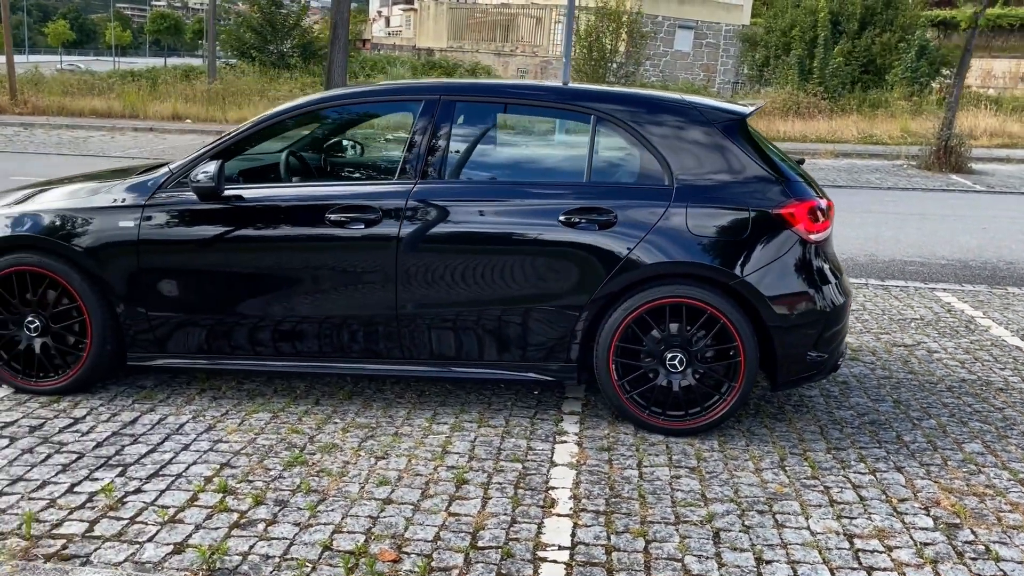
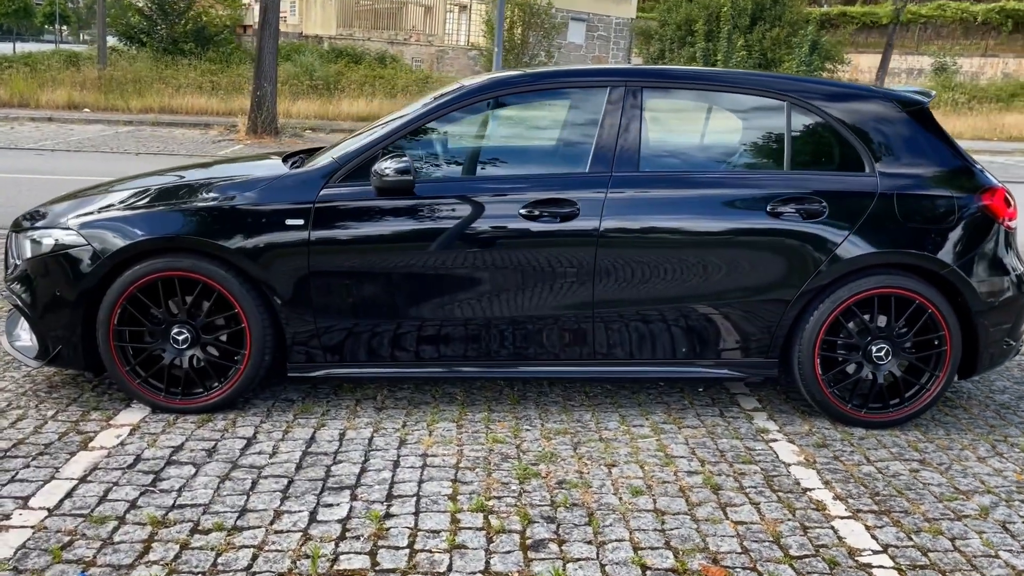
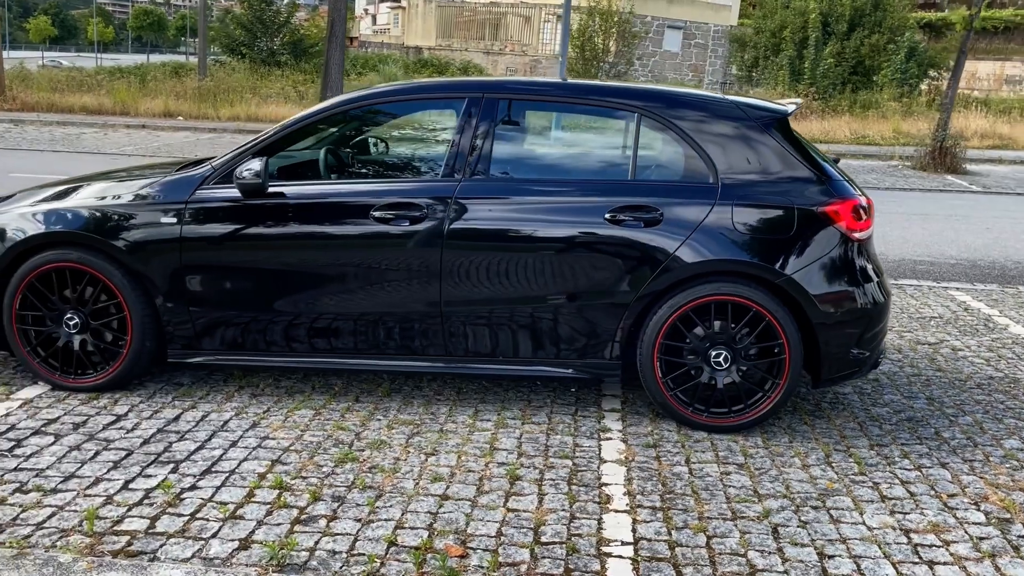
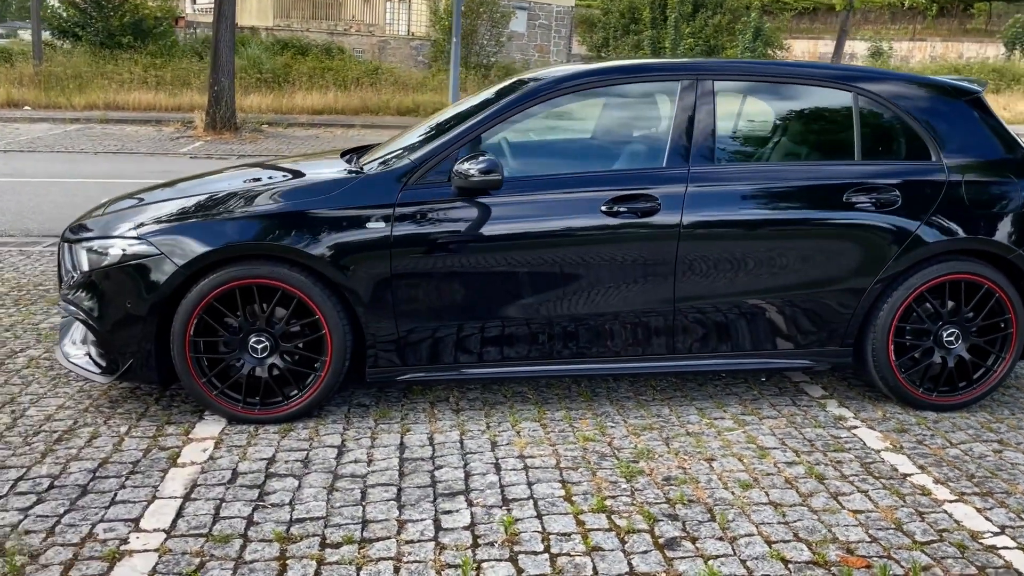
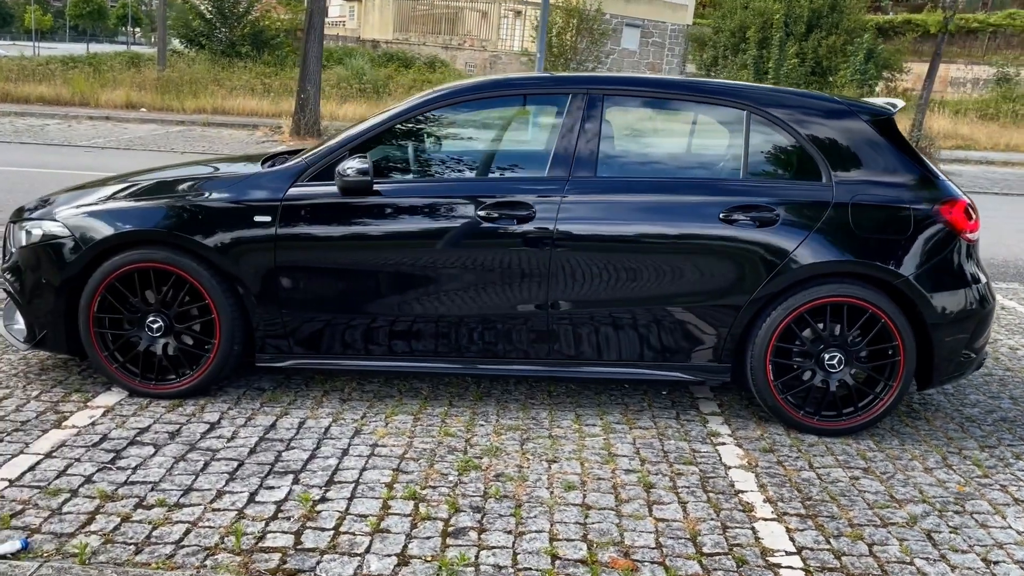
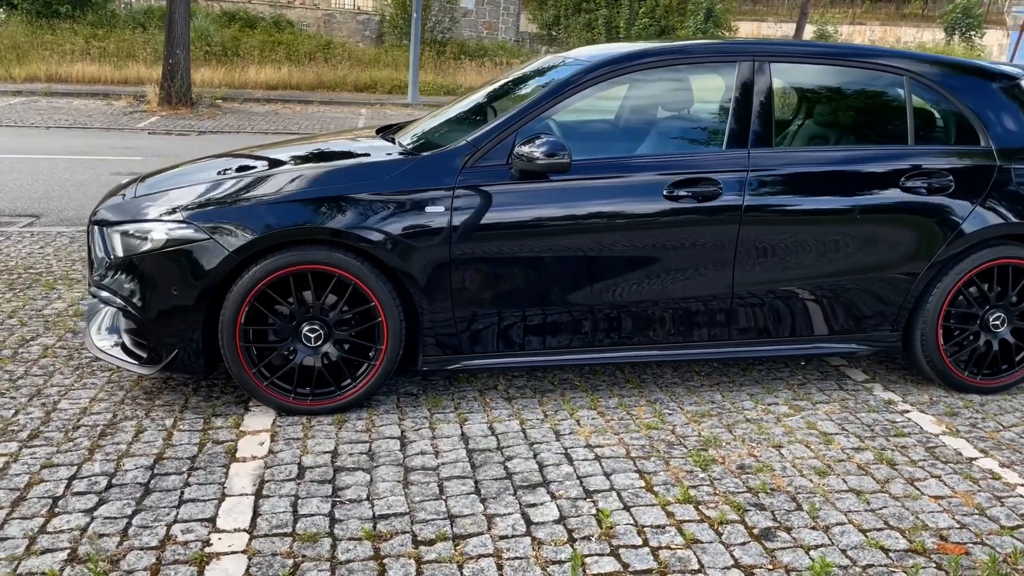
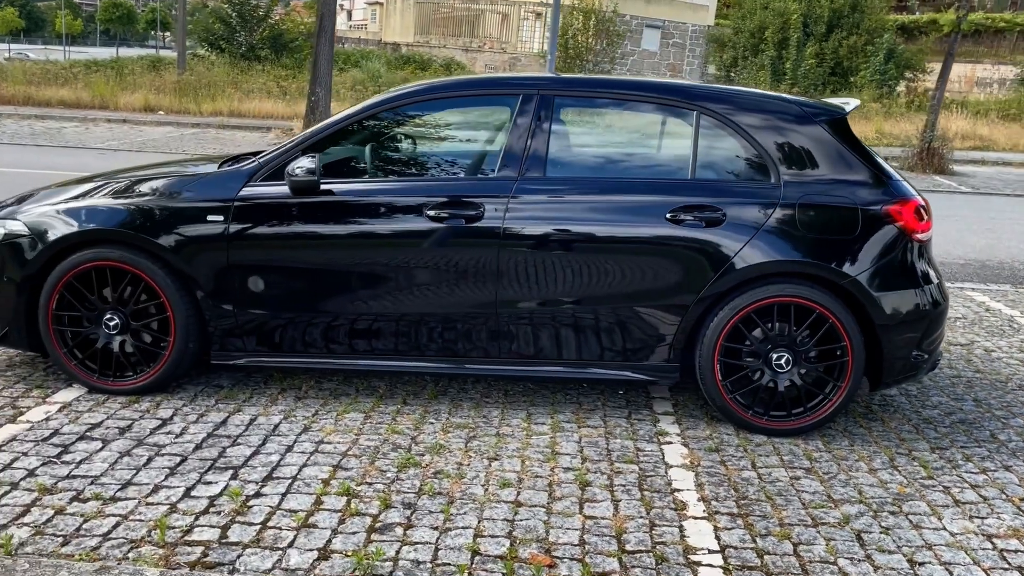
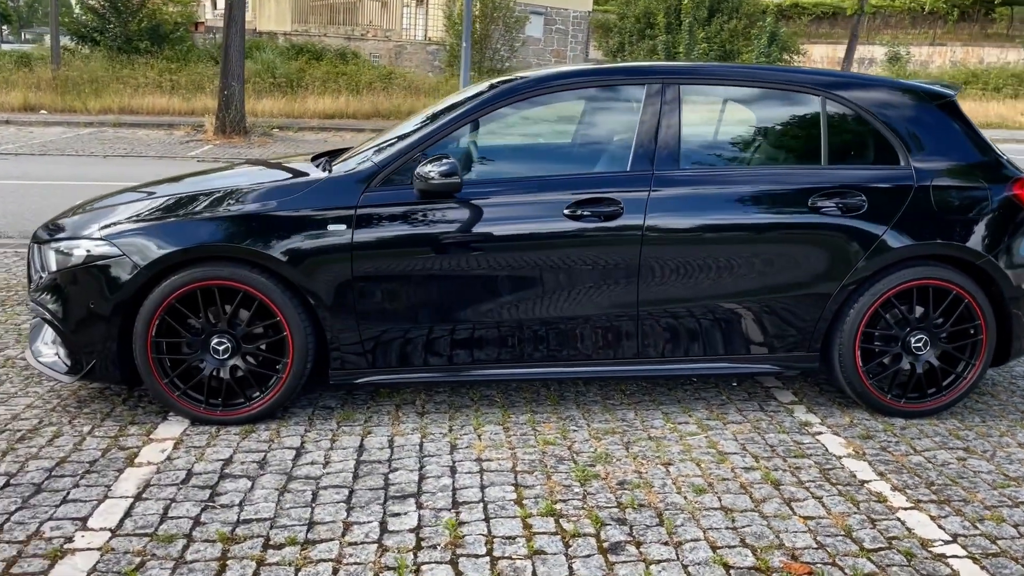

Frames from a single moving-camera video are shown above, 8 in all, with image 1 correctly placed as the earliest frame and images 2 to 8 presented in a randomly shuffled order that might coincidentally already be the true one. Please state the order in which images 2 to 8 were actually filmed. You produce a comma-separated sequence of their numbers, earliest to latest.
3, 7, 5, 2, 8, 4, 6
